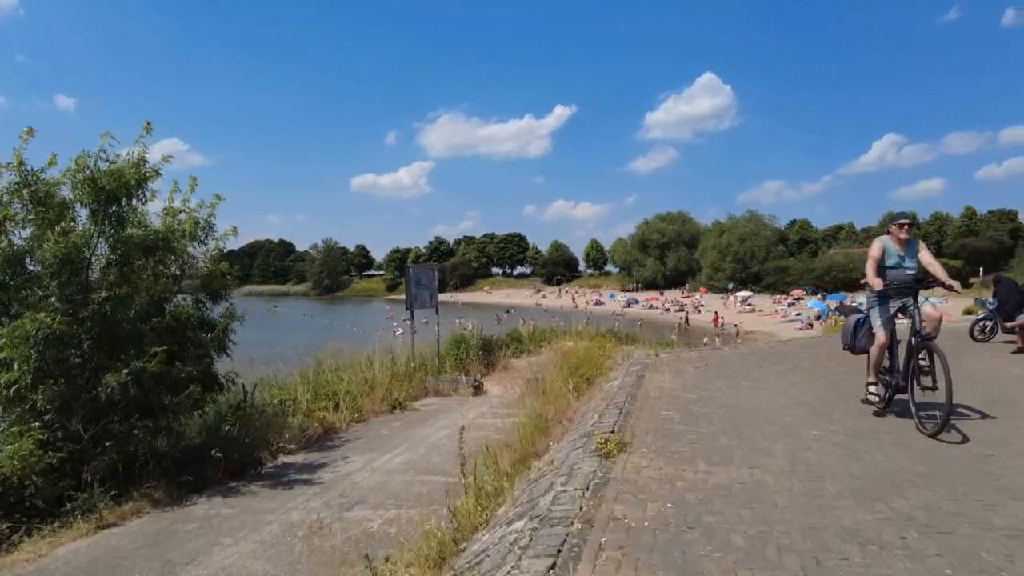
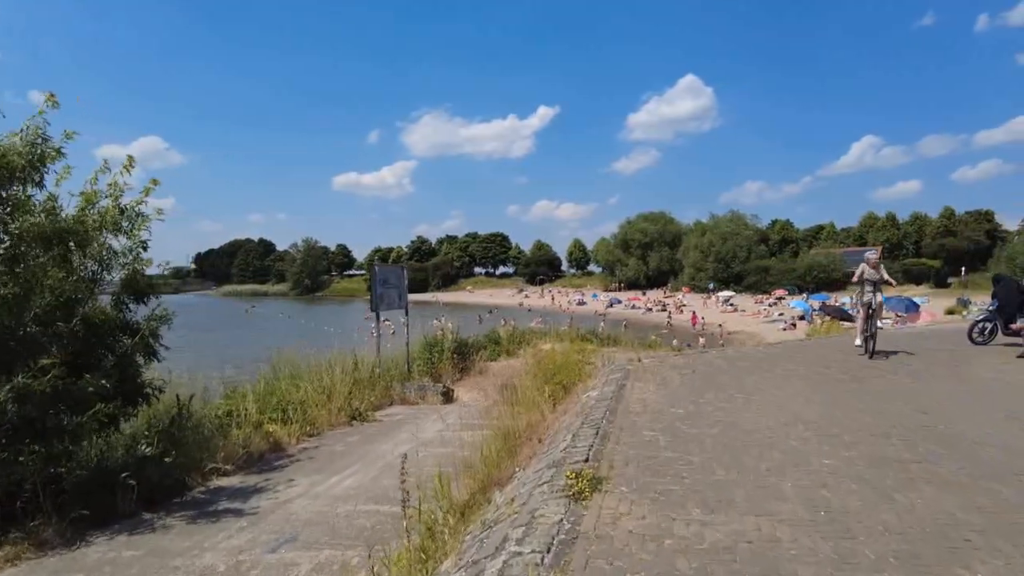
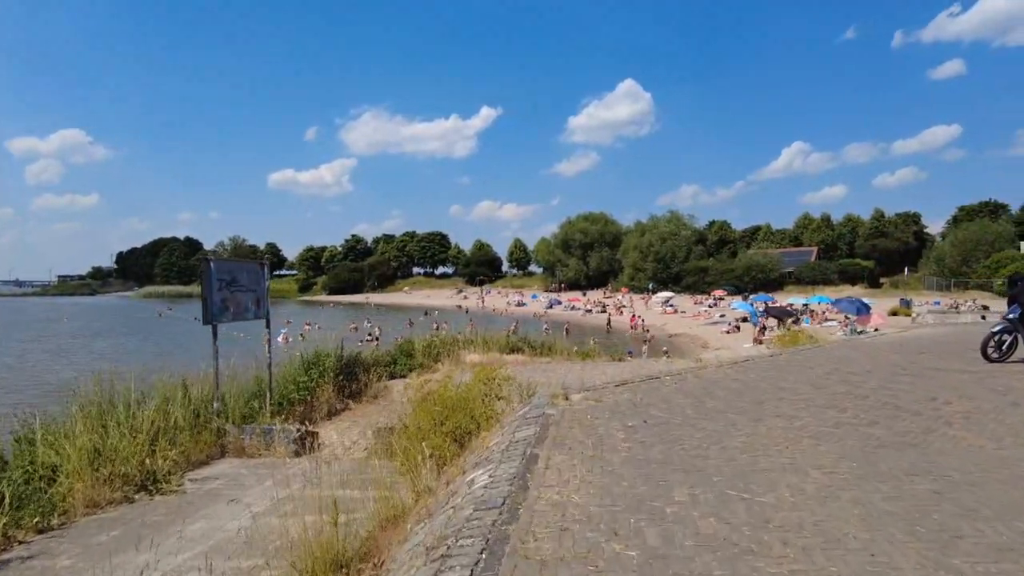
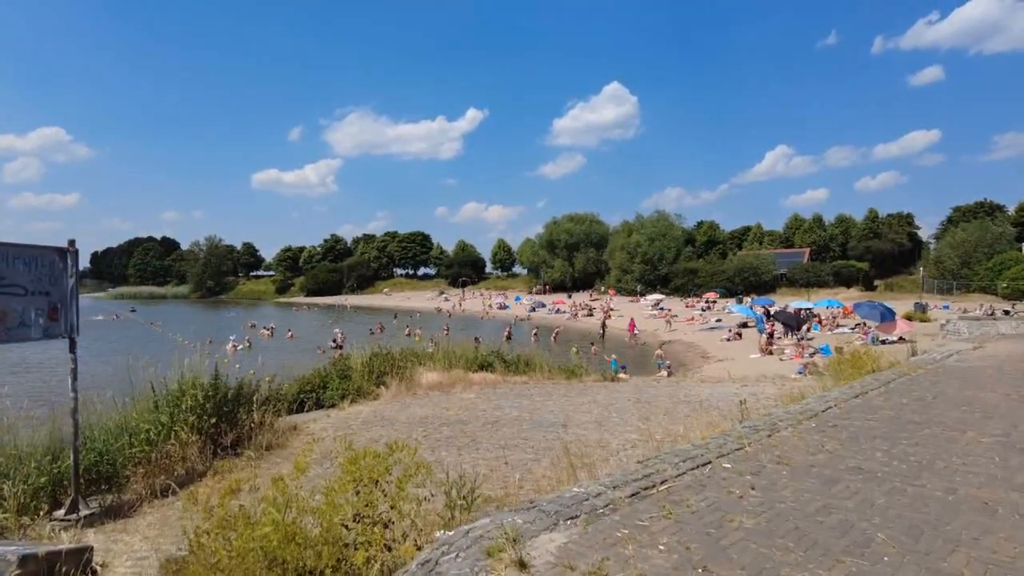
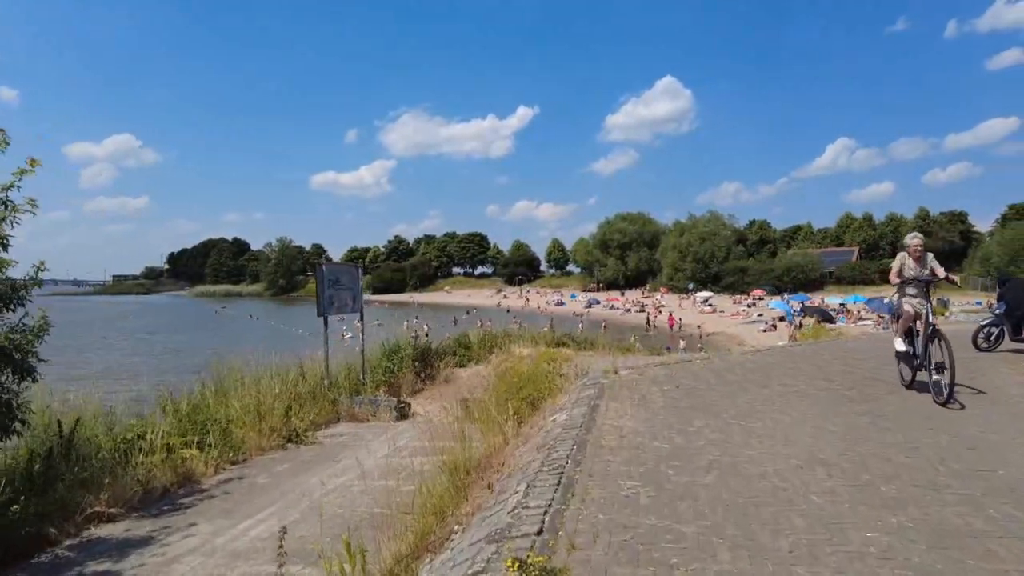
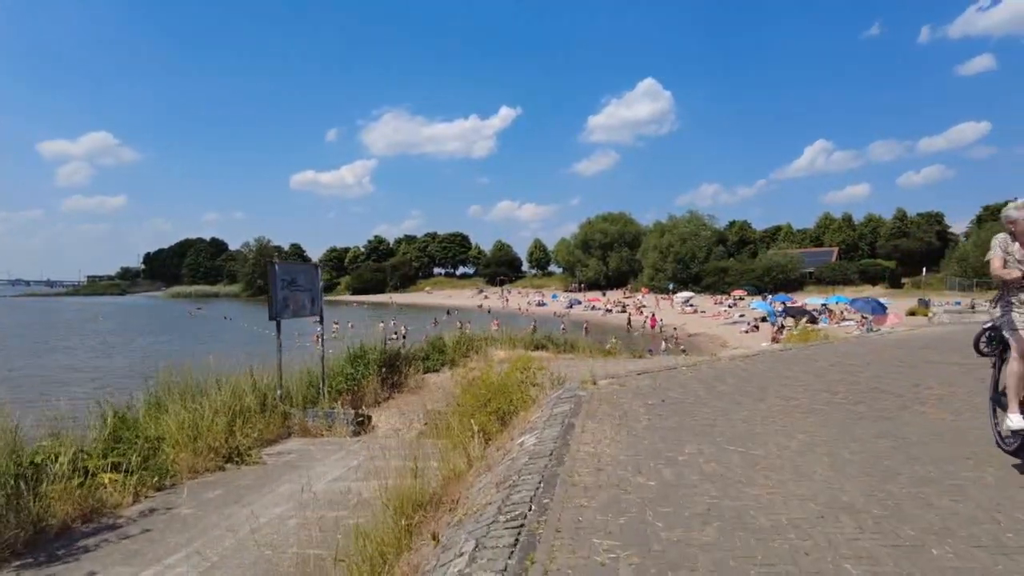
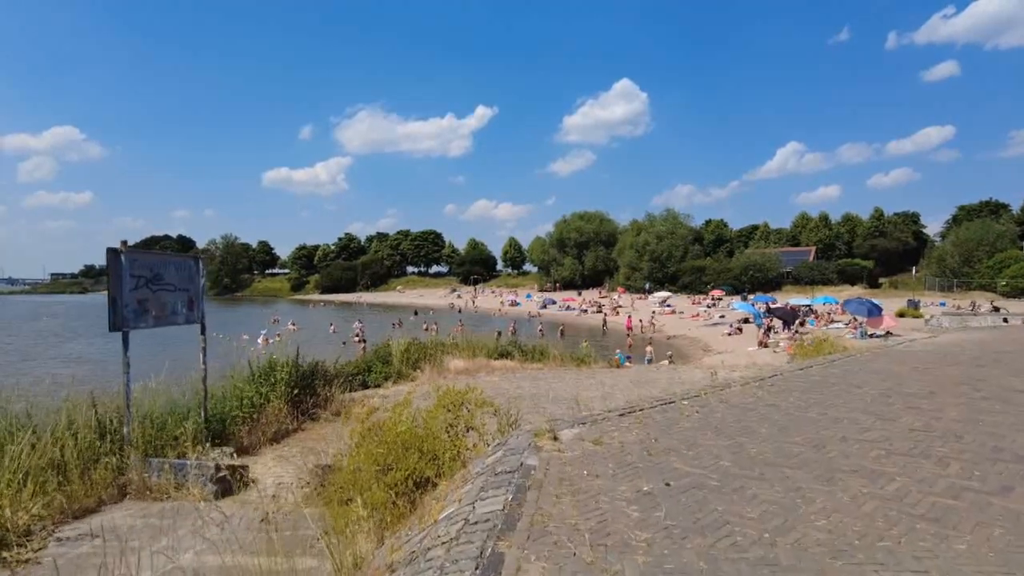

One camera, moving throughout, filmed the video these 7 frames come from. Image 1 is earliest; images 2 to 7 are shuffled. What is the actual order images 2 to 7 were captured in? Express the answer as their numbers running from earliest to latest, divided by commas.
2, 5, 6, 3, 7, 4
